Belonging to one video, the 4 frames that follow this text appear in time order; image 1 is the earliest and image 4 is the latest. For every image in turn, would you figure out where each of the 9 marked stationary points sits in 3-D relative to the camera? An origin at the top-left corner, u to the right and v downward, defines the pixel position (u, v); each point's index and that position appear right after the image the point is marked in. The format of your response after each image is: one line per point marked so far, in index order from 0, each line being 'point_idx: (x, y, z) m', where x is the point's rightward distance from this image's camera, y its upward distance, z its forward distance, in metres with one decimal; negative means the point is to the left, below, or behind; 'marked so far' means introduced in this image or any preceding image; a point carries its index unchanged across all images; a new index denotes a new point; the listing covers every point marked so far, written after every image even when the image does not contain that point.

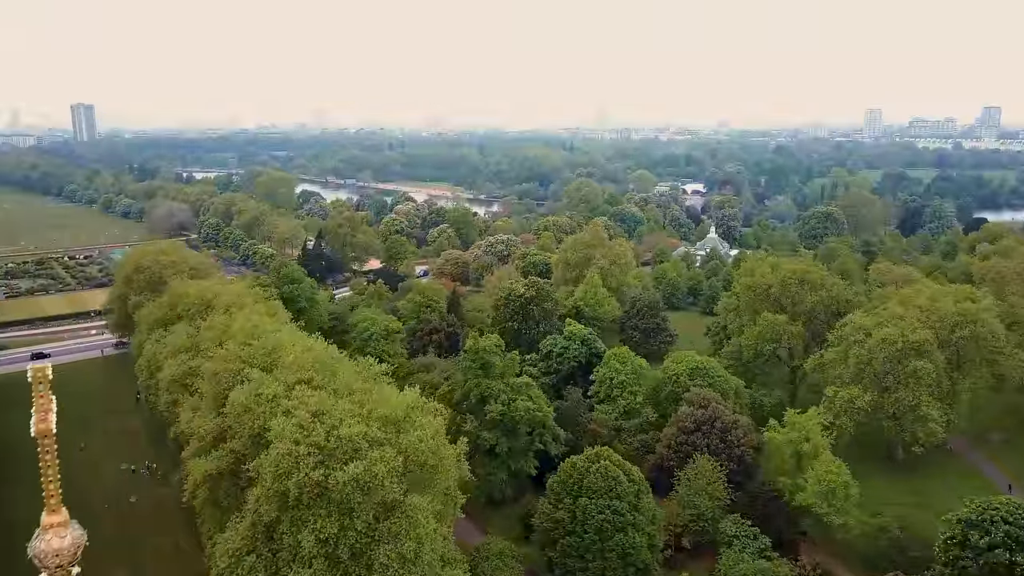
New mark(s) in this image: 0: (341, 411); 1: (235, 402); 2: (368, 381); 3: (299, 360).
0: (-4.1, -3.0, +17.1) m
1: (-7.1, -3.0, +18.4) m
2: (-4.0, -2.6, +19.8) m
3: (-5.8, -2.0, +19.5) m
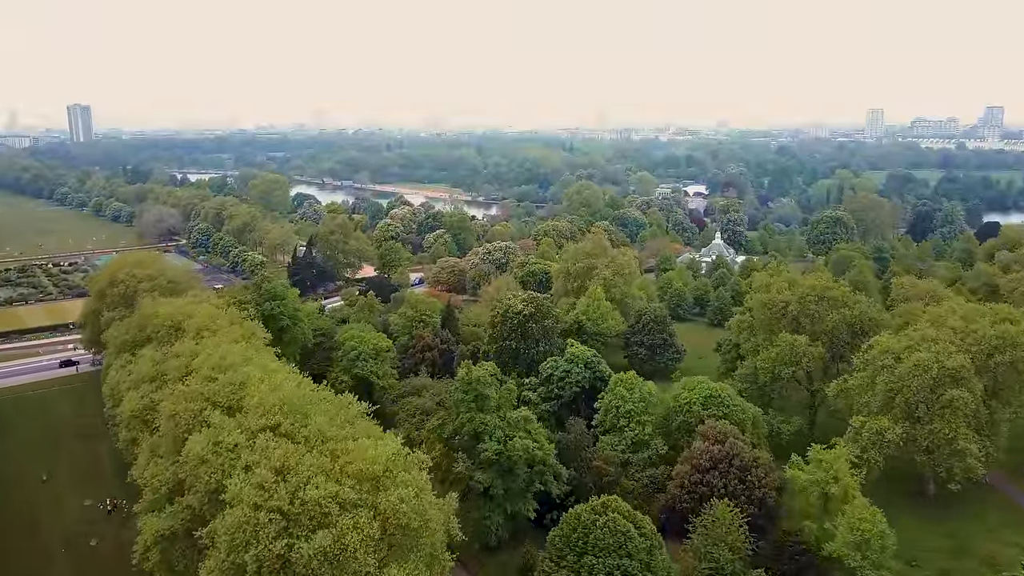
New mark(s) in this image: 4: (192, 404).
0: (-4.2, -3.7, +14.8) m
1: (-7.2, -3.7, +16.1) m
2: (-4.1, -3.3, +17.5) m
3: (-5.9, -2.7, +17.2) m
4: (-8.3, -3.0, +18.5) m
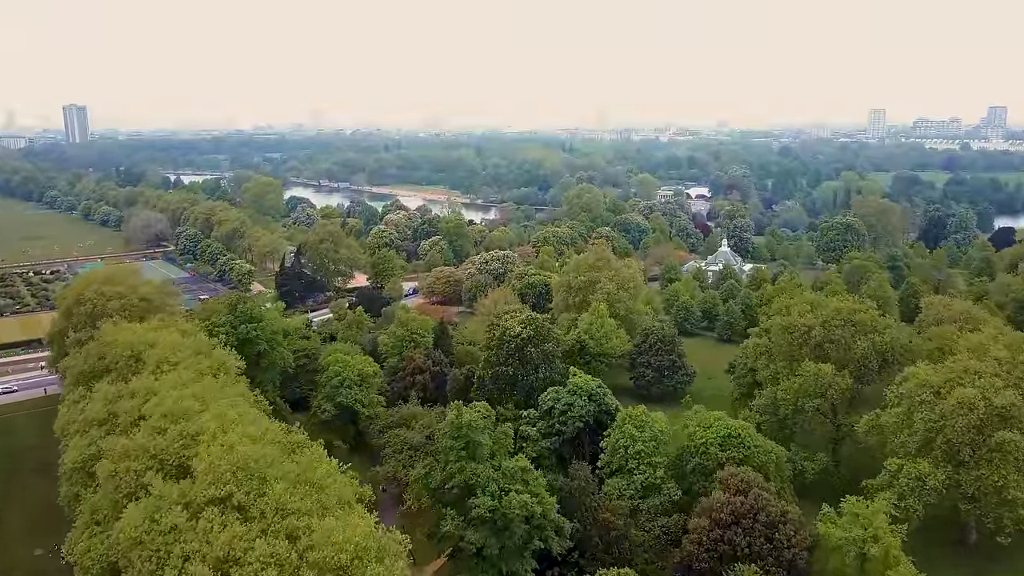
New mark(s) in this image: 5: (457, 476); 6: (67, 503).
0: (-4.3, -4.6, +12.3) m
1: (-7.4, -4.6, +13.6) m
2: (-4.2, -4.2, +14.9) m
3: (-6.0, -3.6, +14.6) m
4: (-8.4, -3.9, +16.0) m
5: (-1.5, -5.2, +19.8) m
6: (-12.1, -5.8, +19.6) m
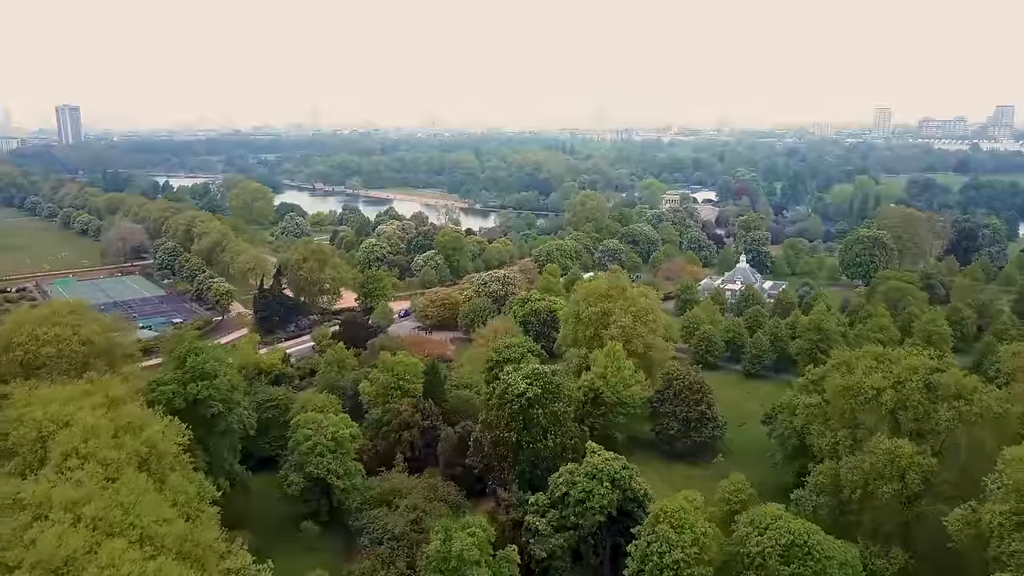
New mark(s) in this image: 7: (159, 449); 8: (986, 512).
0: (-4.2, -6.3, +7.4) m
1: (-7.2, -6.3, +8.7) m
2: (-4.0, -5.9, +10.1) m
3: (-5.9, -5.3, +9.8) m
4: (-8.3, -5.6, +11.1) m
5: (-1.4, -6.9, +15.0) m
6: (-12.0, -7.6, +14.7) m
7: (-9.4, -4.4, +19.0) m
8: (+12.5, -5.9, +19.0) m
